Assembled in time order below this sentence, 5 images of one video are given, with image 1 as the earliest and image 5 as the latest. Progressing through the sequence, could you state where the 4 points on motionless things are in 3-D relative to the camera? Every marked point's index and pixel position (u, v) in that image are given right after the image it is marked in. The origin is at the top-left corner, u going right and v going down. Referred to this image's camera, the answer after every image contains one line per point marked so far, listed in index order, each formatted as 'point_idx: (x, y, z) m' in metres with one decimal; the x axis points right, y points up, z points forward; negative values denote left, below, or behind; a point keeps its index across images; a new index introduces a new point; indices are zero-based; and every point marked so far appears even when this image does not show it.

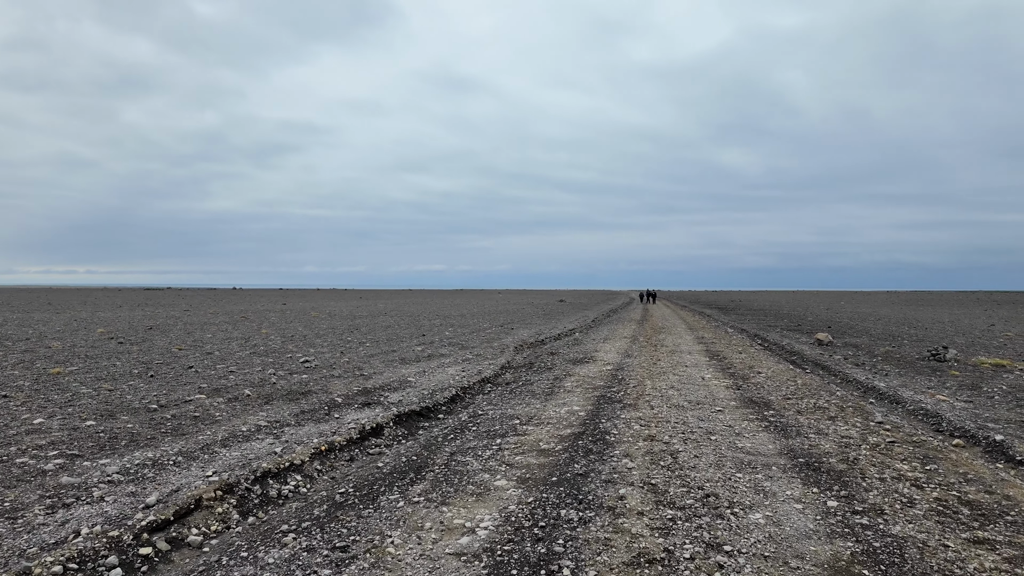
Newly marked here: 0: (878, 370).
0: (+12.4, -2.9, +19.7) m
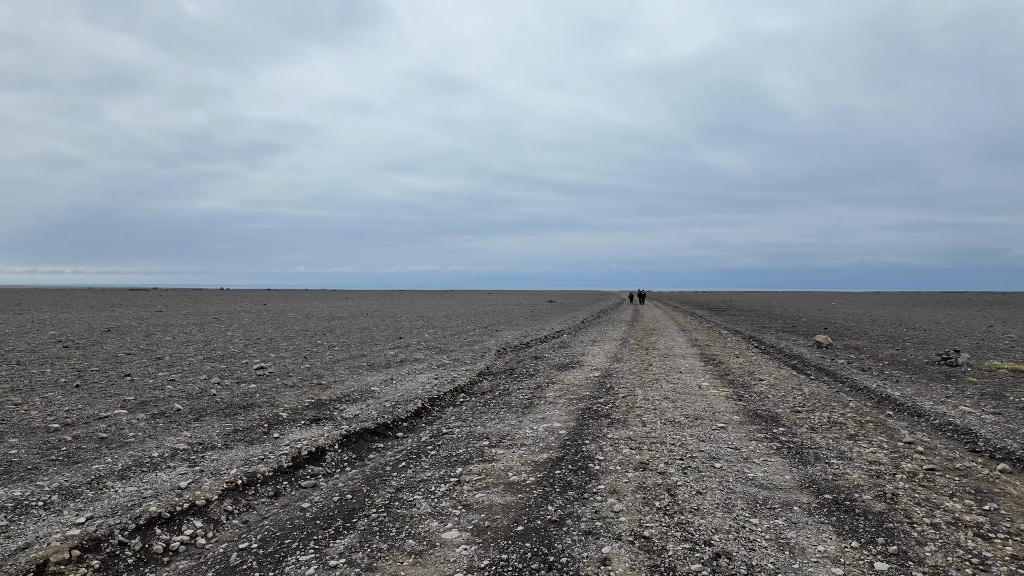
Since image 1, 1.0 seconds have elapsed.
0: (+11.8, -2.8, +18.2) m
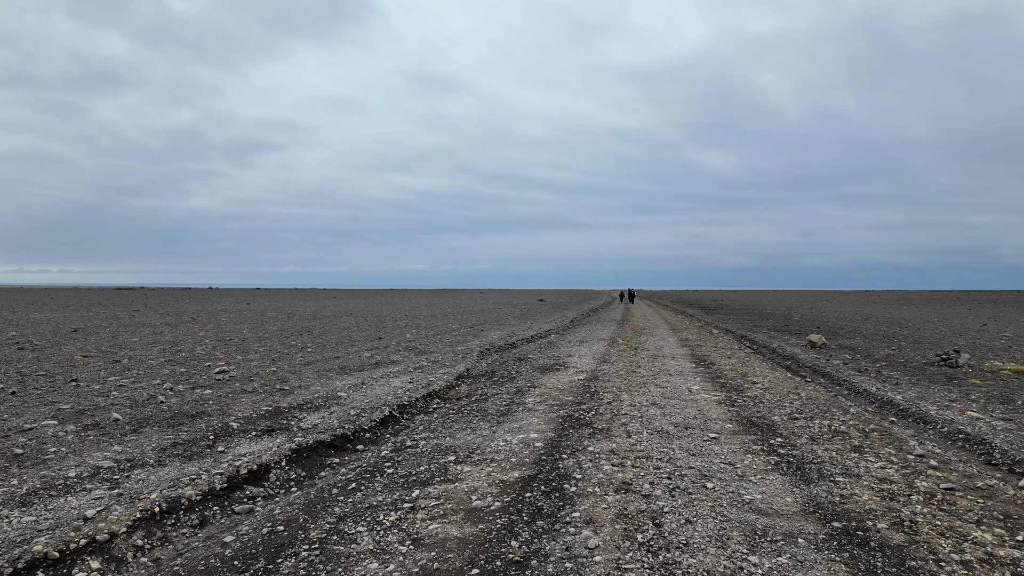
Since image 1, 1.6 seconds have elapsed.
0: (+11.2, -2.8, +17.3) m
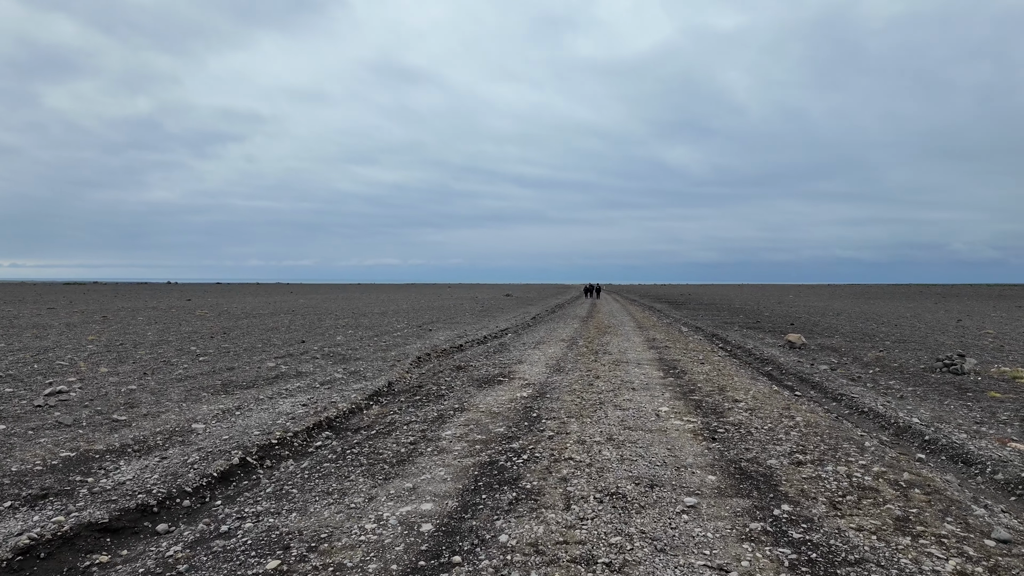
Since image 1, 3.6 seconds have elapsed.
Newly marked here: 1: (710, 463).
0: (+9.4, -2.6, +14.5) m
1: (+2.8, -2.5, +8.3) m
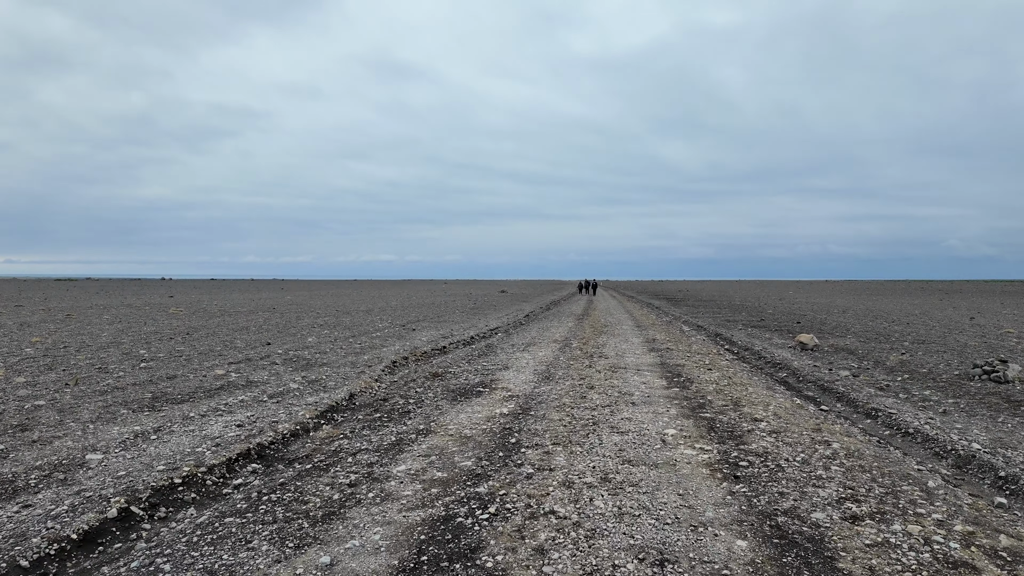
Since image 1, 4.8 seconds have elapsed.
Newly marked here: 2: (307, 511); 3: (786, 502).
0: (+9.0, -2.6, +12.5) m
1: (+2.4, -2.5, +6.3) m
2: (-2.3, -2.5, +6.7) m
3: (+3.2, -2.5, +6.8) m
